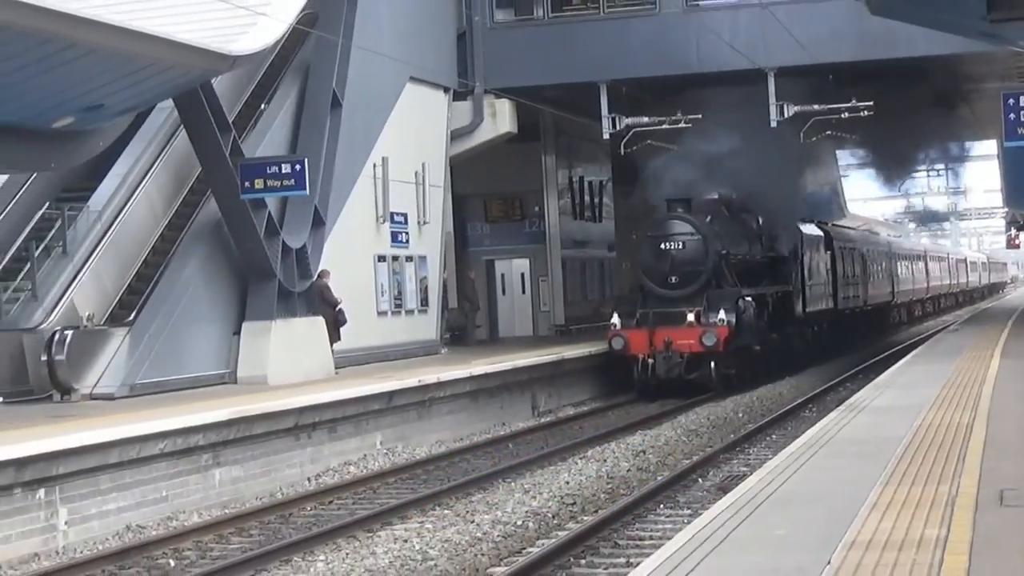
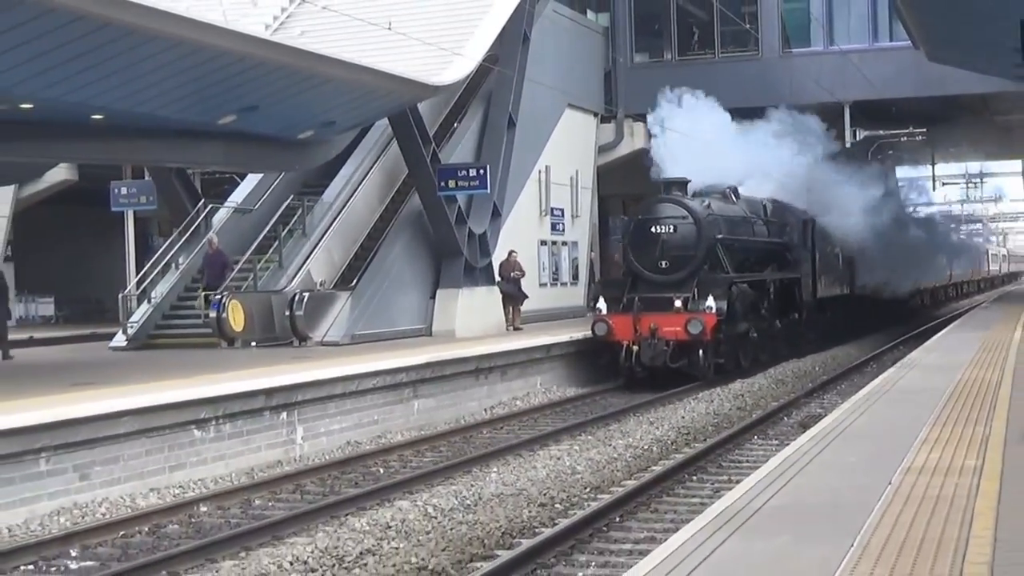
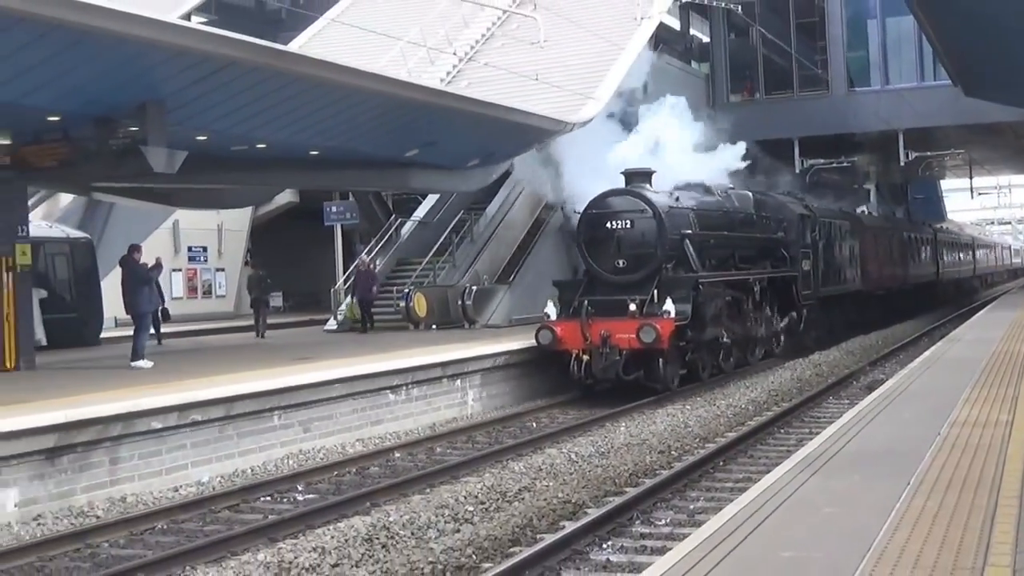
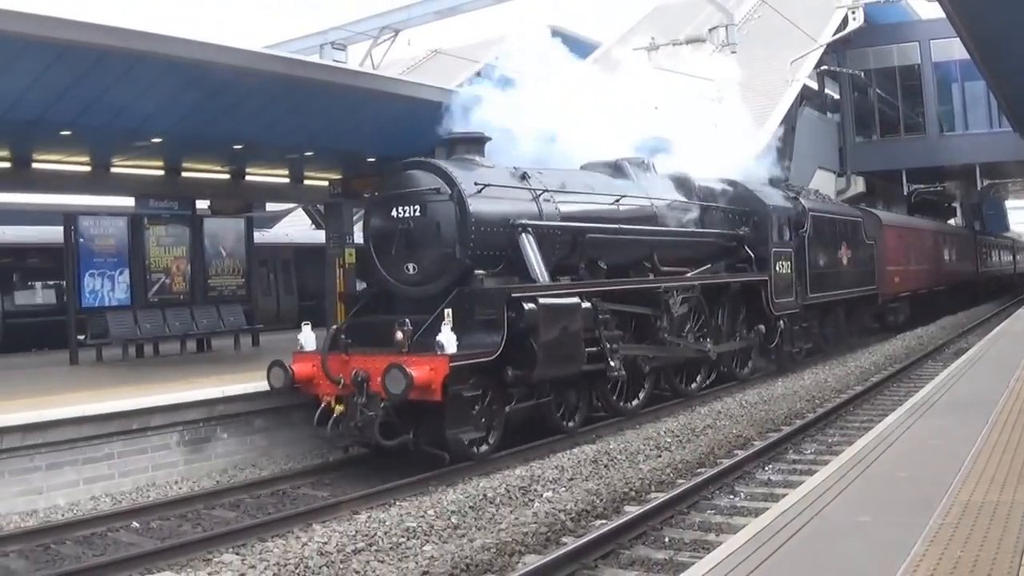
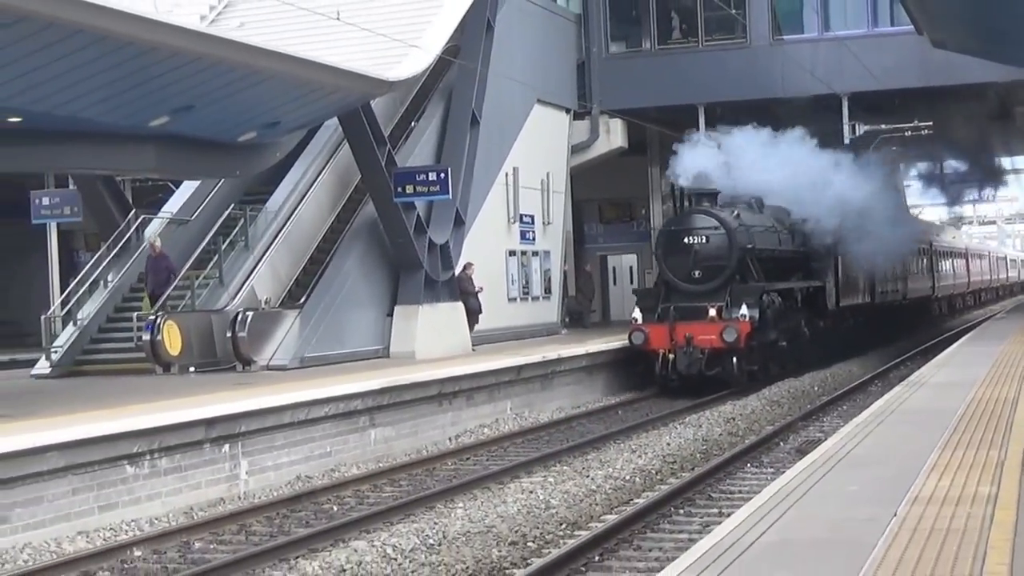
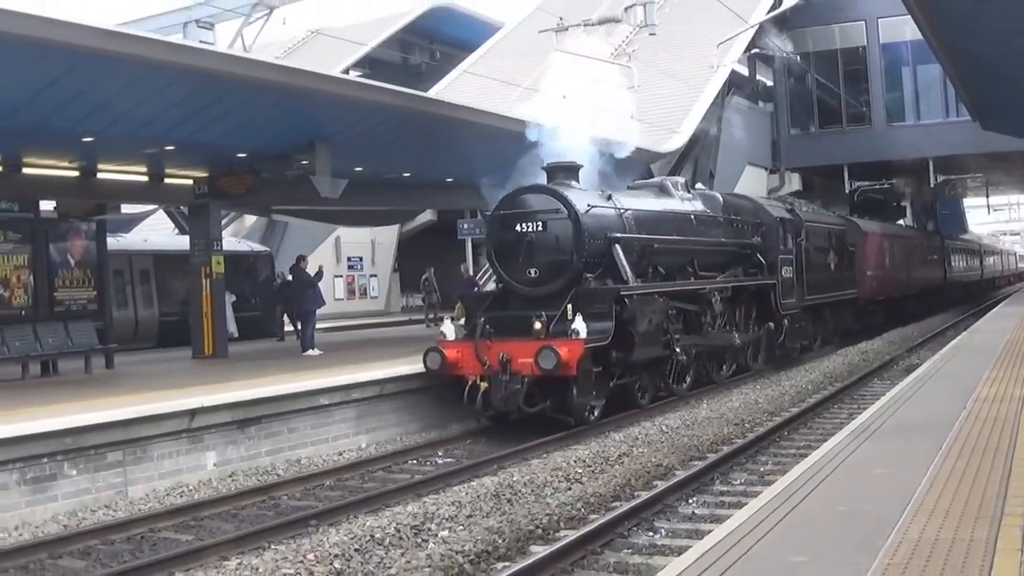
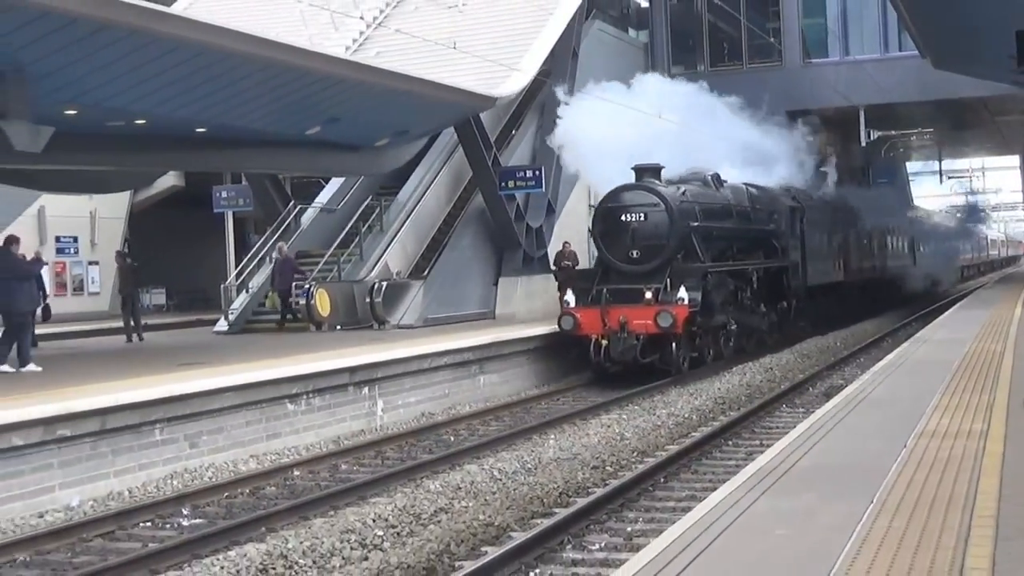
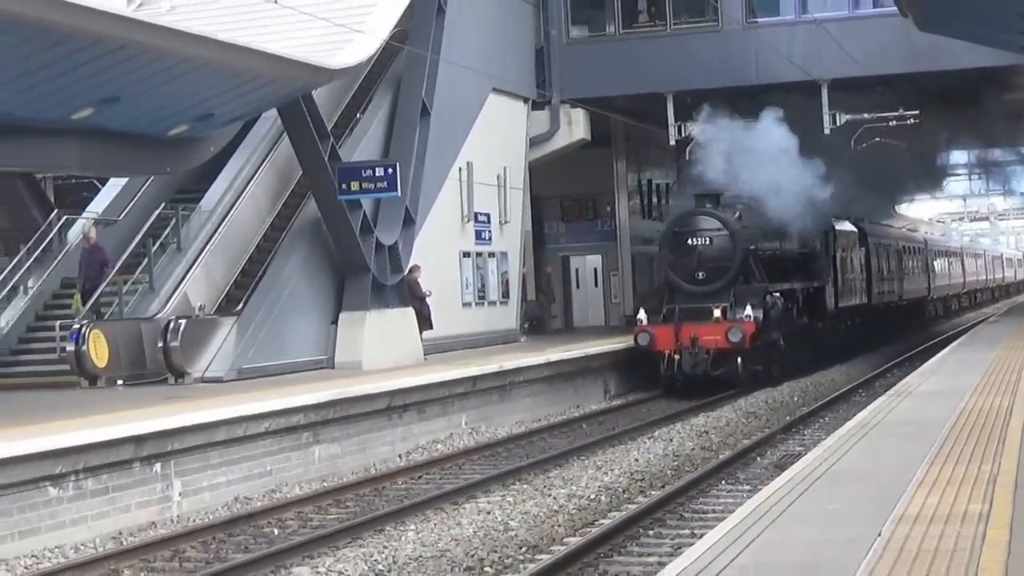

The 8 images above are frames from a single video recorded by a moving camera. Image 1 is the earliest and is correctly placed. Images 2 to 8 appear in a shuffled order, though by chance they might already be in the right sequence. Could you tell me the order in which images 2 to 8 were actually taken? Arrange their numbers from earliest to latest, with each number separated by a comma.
8, 5, 2, 7, 3, 6, 4
